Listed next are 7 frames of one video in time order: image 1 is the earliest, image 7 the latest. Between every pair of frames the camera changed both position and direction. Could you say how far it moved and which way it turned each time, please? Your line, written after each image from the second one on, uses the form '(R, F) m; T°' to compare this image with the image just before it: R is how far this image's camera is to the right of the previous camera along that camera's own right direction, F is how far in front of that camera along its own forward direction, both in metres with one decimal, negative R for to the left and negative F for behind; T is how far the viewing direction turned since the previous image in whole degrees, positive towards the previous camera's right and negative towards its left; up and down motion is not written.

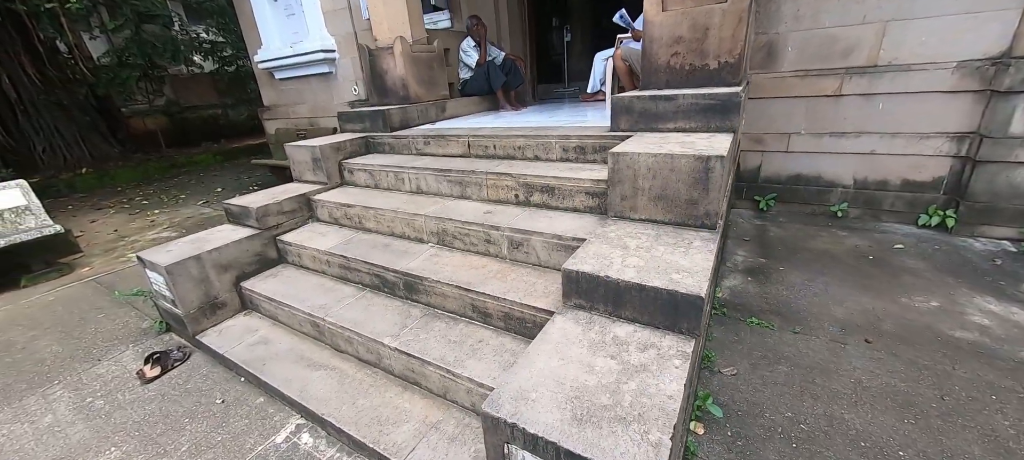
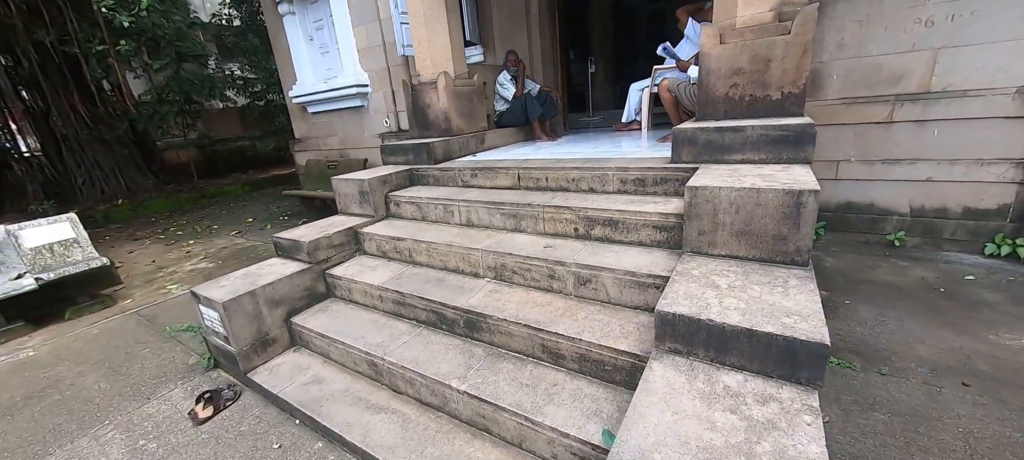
(-0.3, 0.0) m; -2°
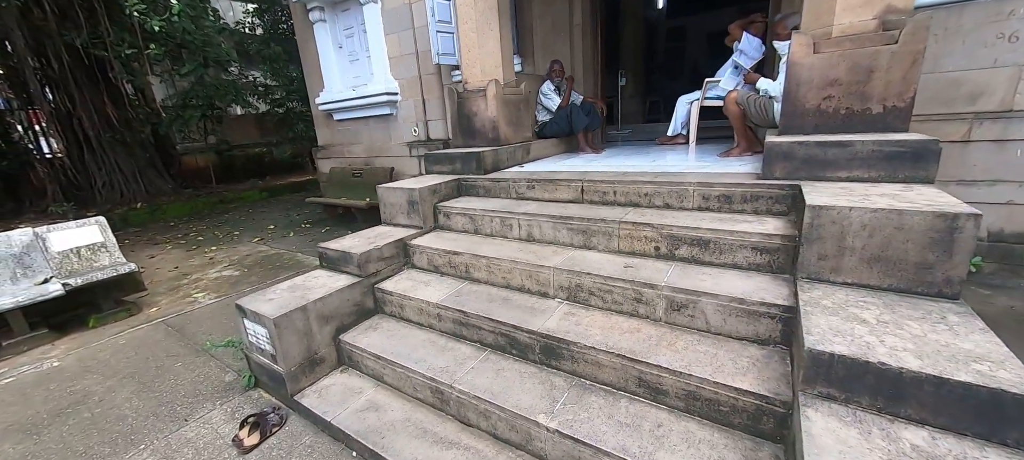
(-0.4, +0.2) m; -1°
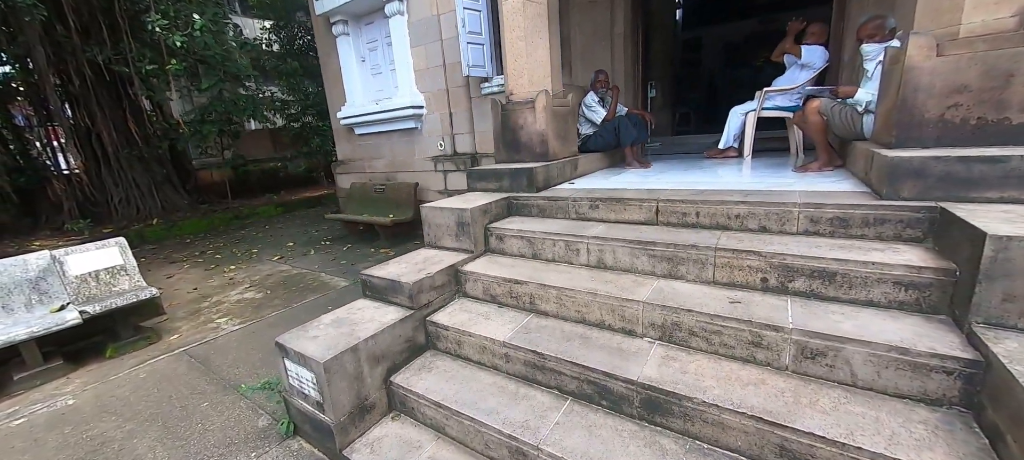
(-0.4, +0.3) m; -1°
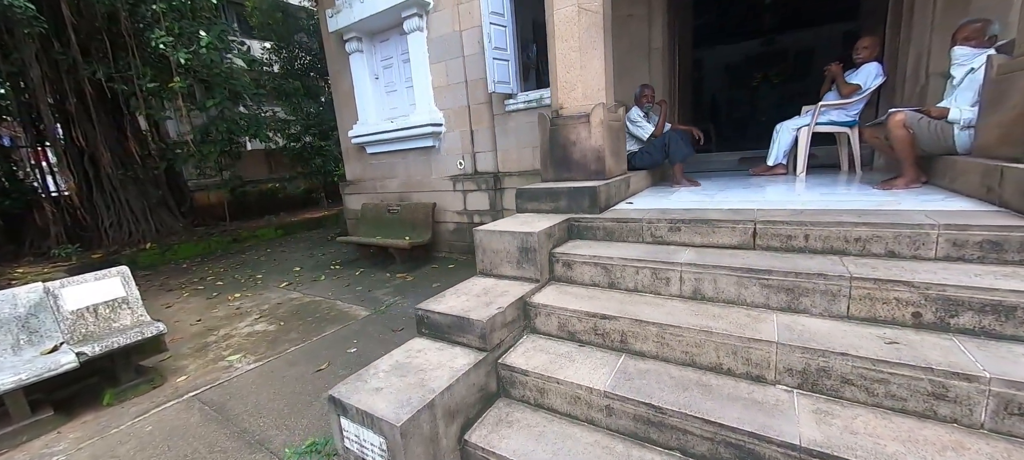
(-0.5, +0.3) m; +1°
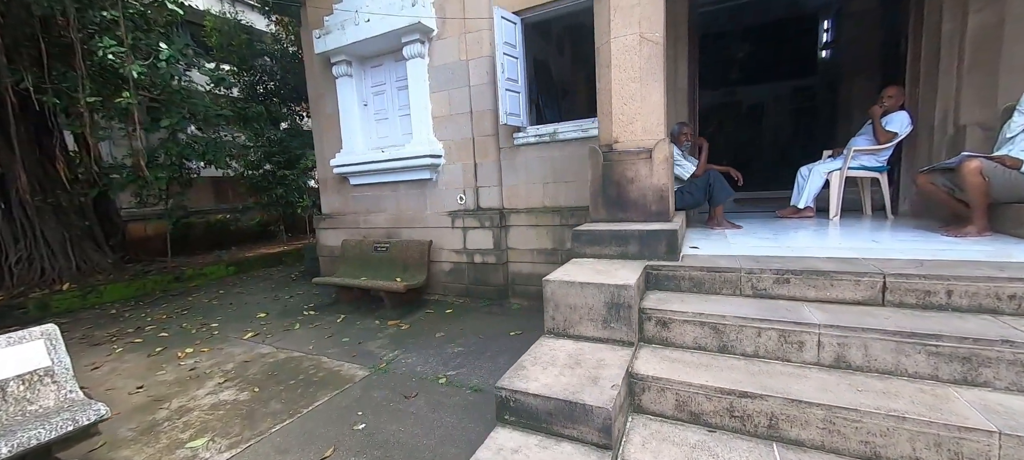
(-0.7, +0.4) m; +7°
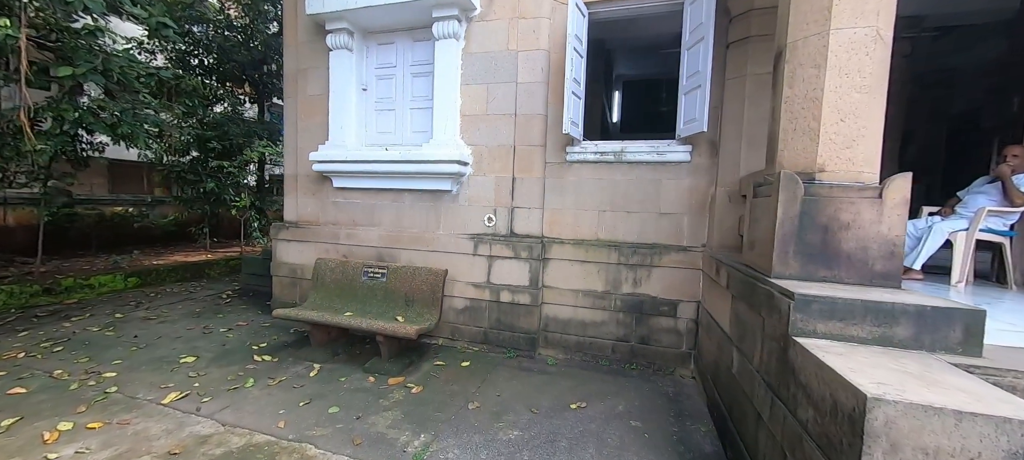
(-1.1, +1.1) m; +10°
